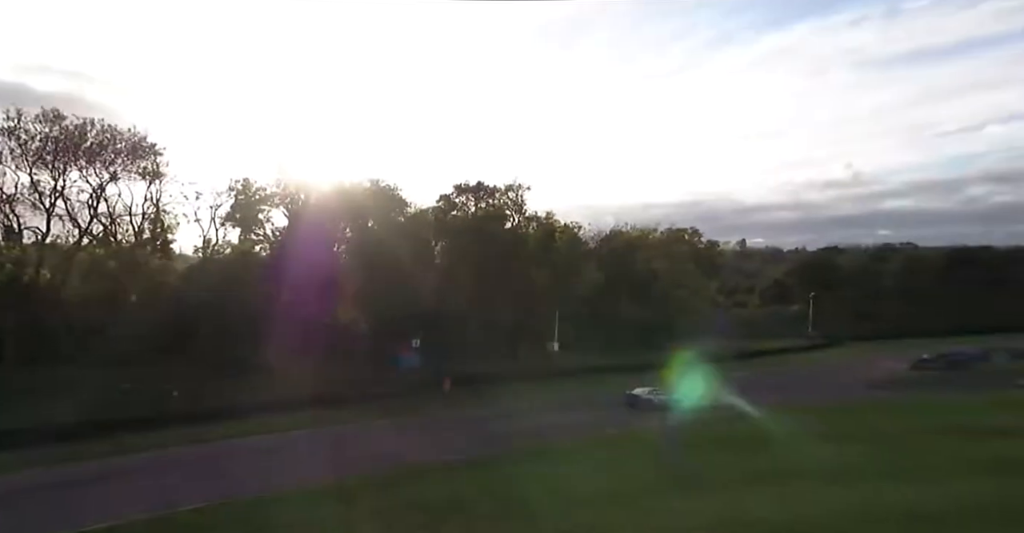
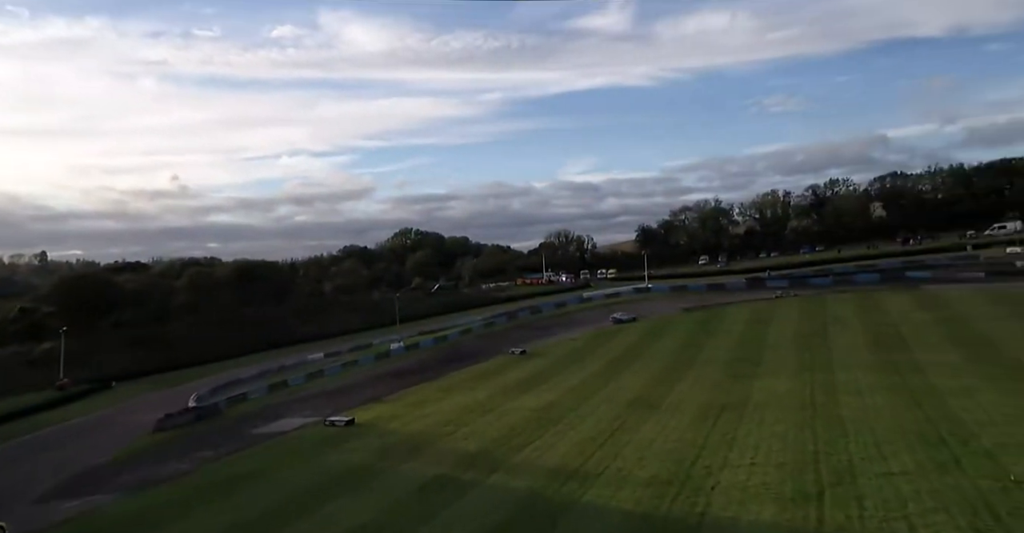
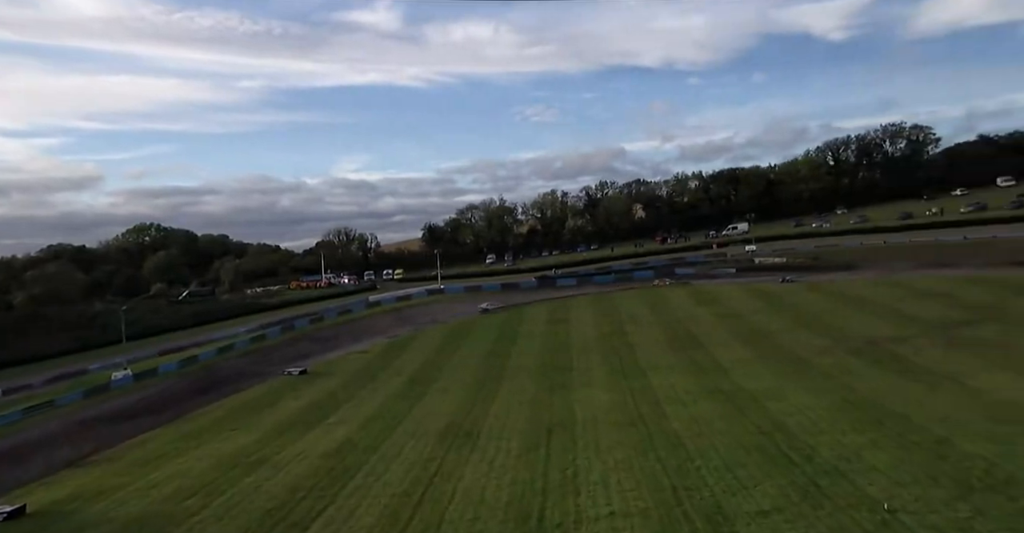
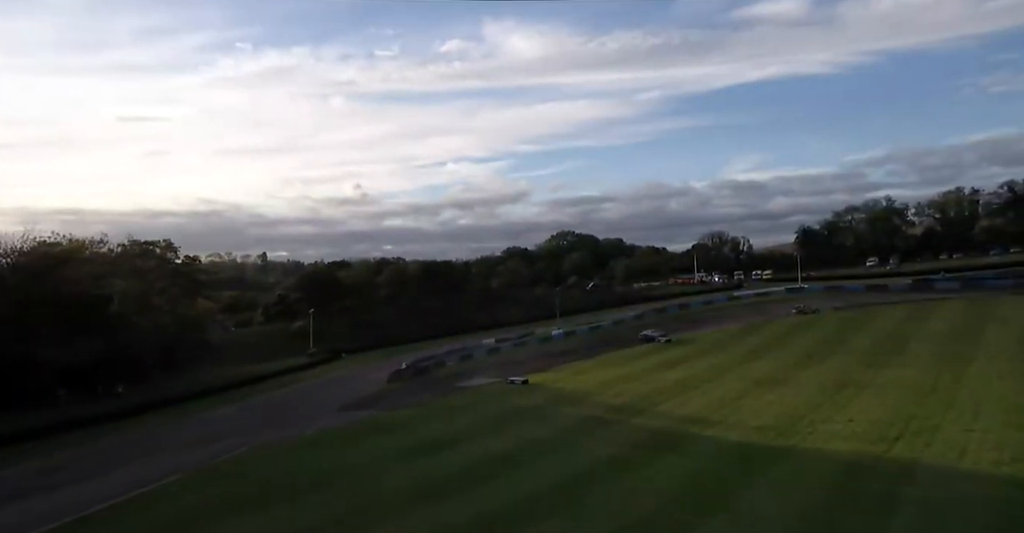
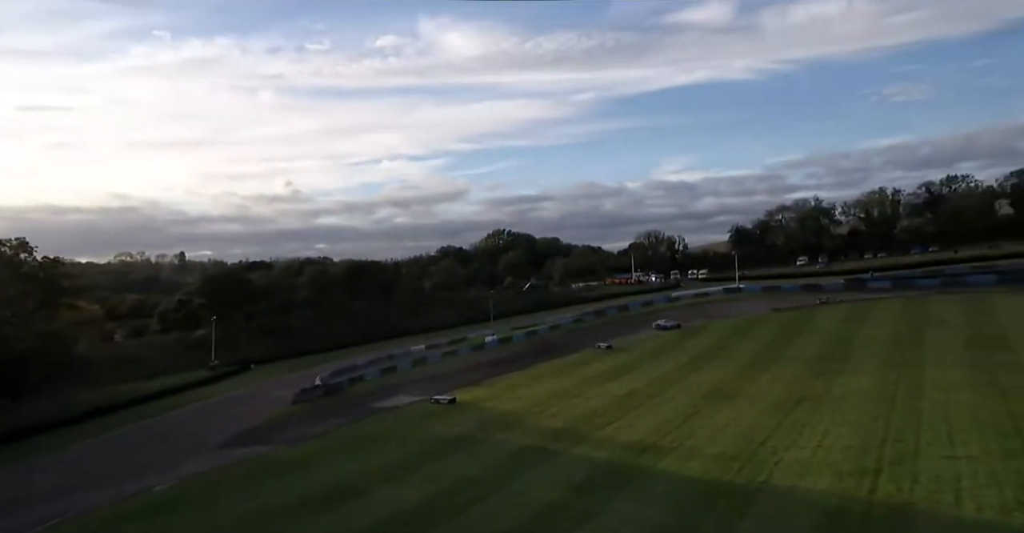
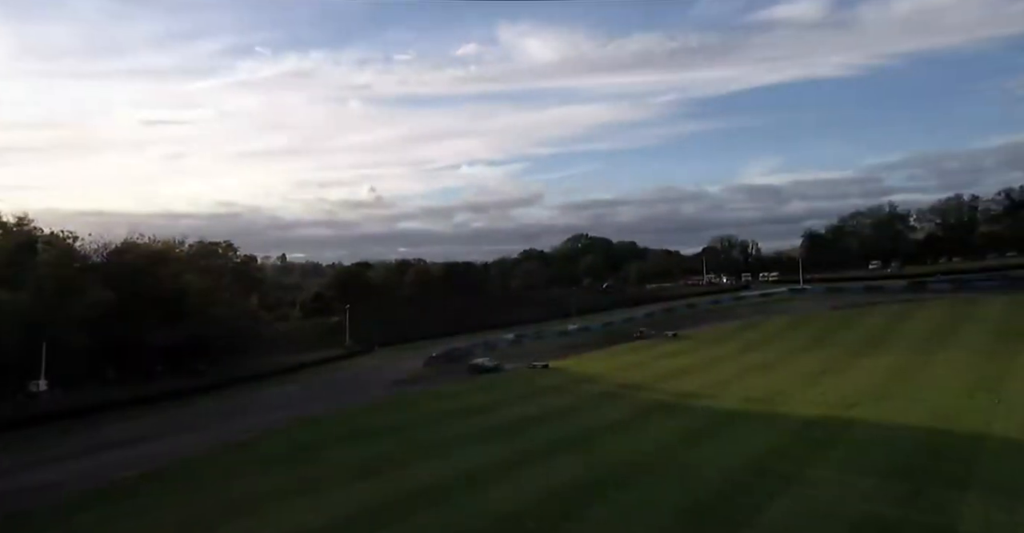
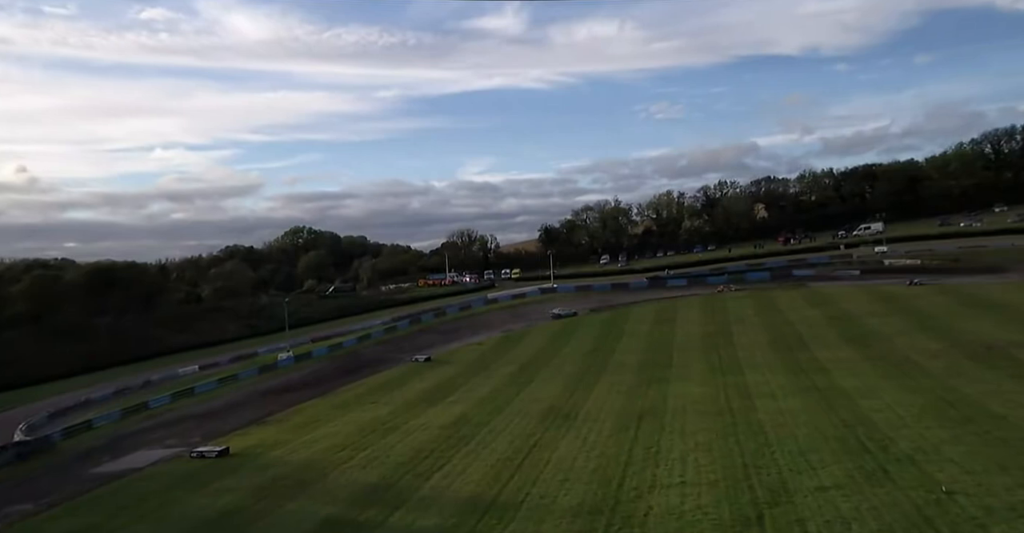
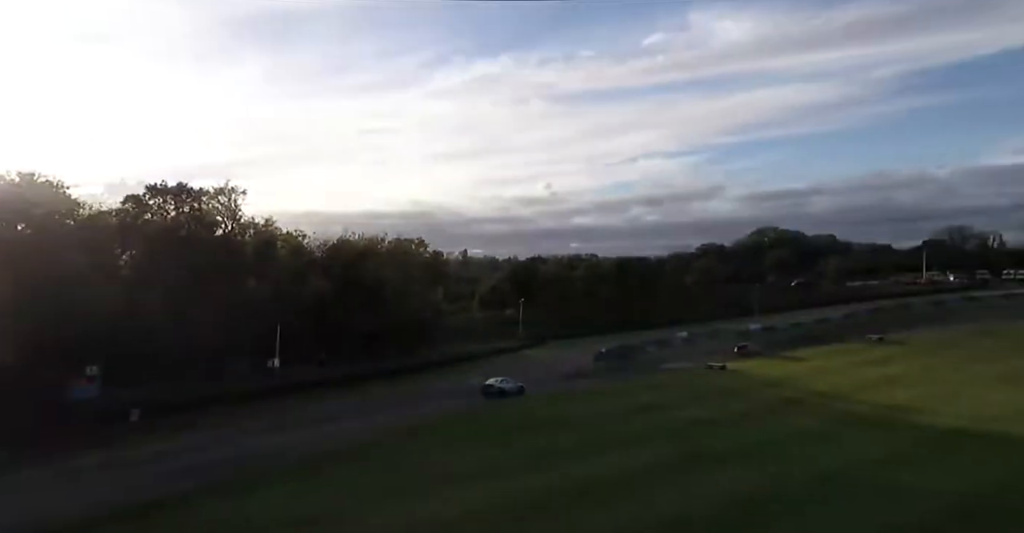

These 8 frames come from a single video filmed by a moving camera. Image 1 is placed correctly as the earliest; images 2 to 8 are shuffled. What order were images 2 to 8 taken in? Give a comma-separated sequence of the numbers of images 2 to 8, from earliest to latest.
8, 6, 4, 5, 2, 7, 3
